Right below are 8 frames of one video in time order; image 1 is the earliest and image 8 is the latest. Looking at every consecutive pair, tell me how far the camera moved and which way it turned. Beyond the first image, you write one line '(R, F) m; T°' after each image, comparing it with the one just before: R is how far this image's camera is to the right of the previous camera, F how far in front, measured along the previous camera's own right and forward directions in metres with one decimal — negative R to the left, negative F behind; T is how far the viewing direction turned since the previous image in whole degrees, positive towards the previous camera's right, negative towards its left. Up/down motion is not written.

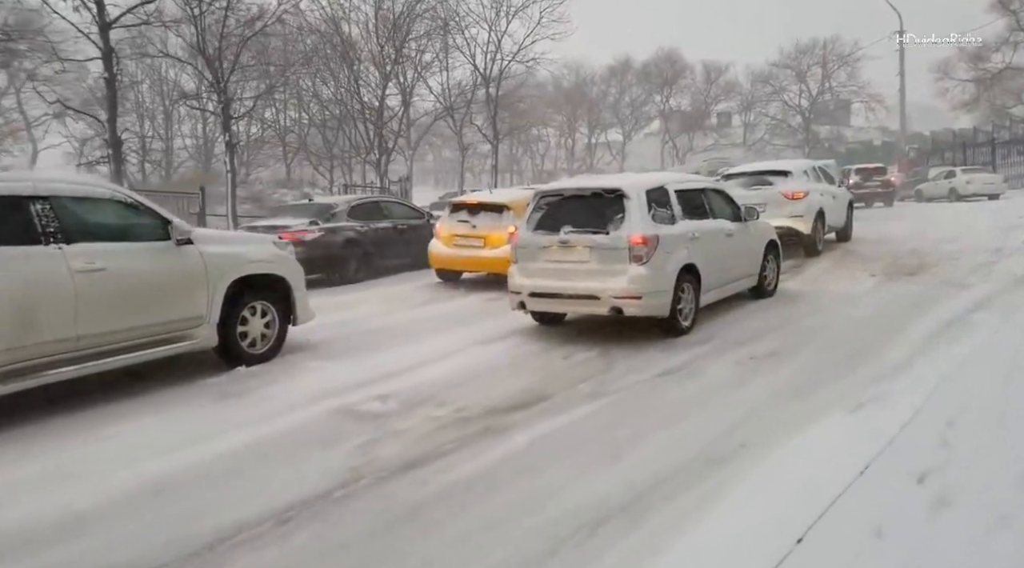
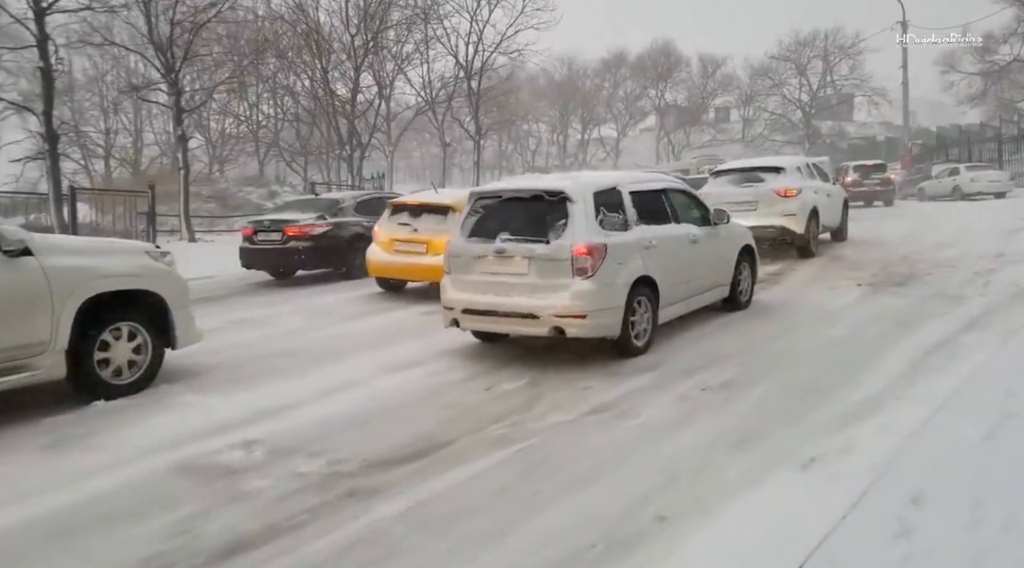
(+0.6, +0.9) m; 0°
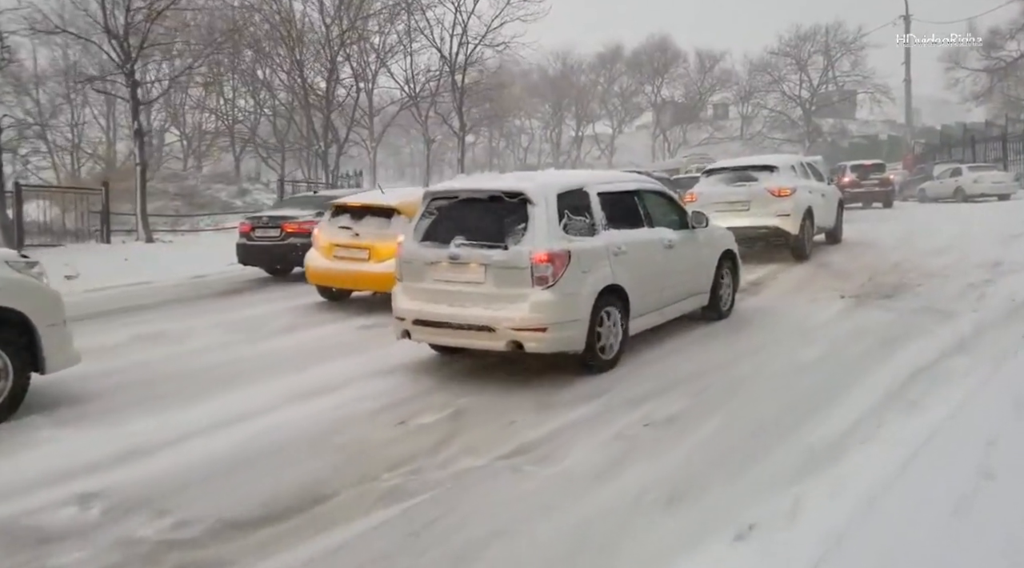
(+0.5, +0.7) m; 0°
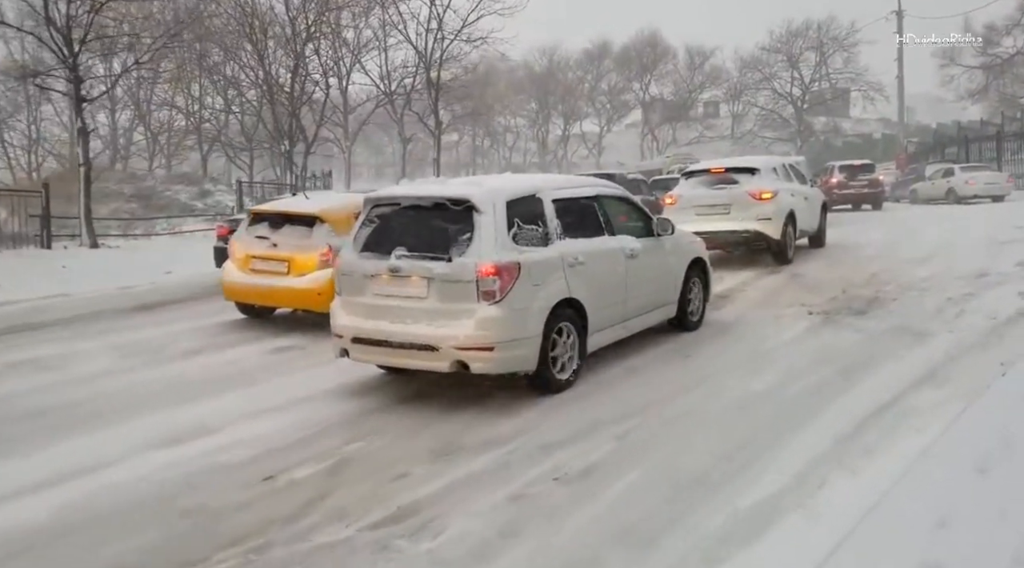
(+0.6, +0.7) m; 0°
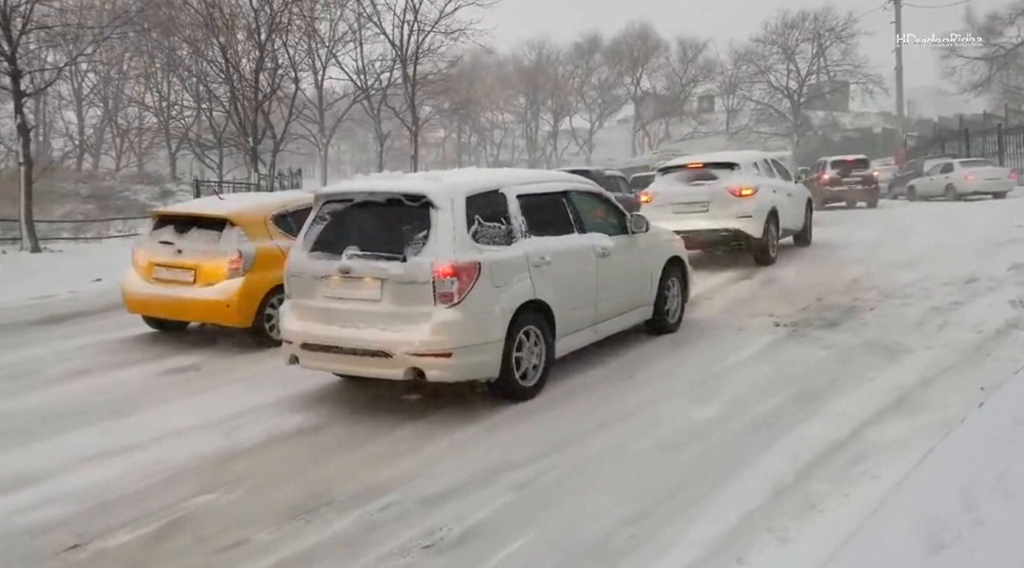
(+0.6, +0.8) m; 0°
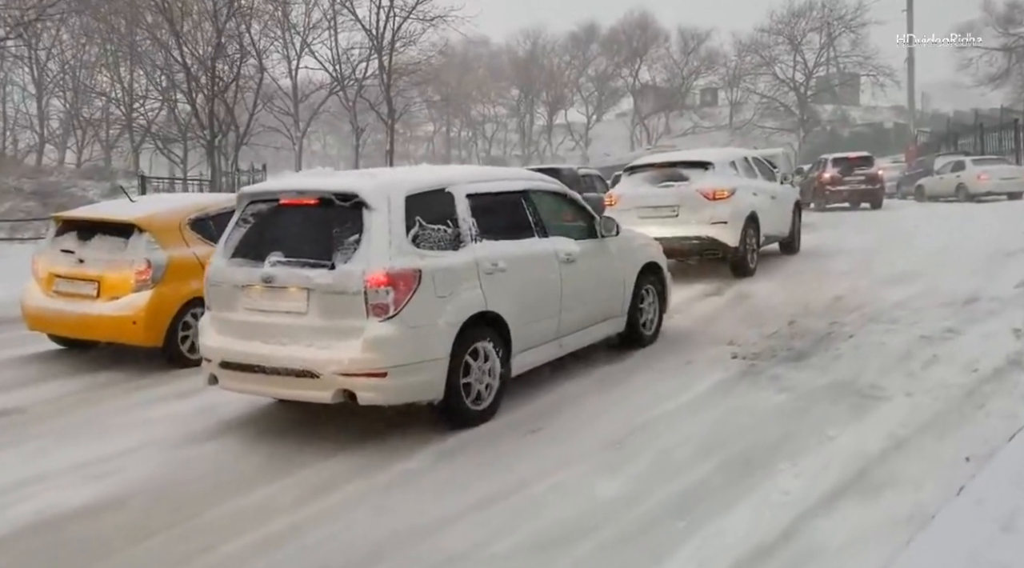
(+0.8, +1.1) m; -1°
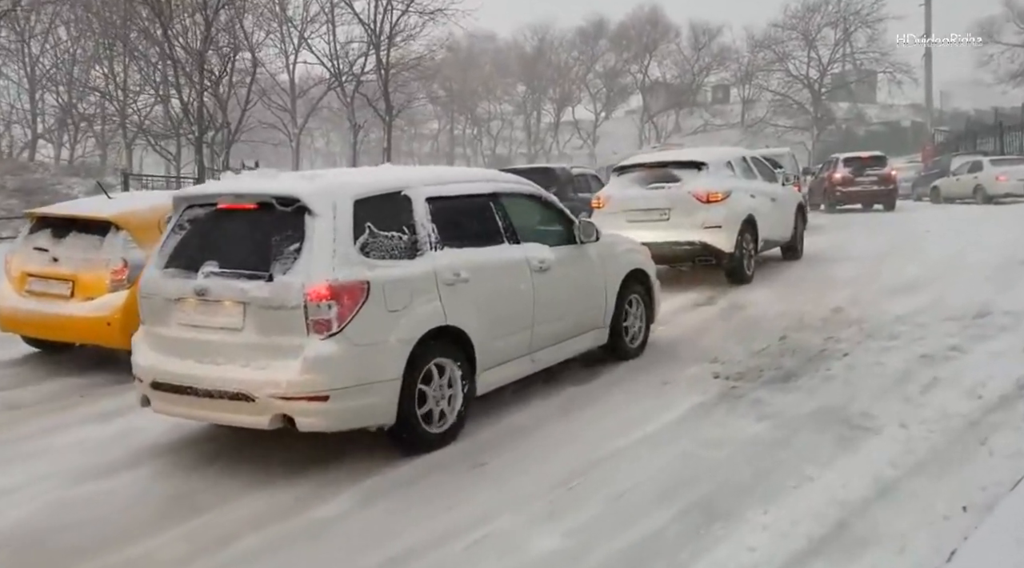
(+0.3, +0.5) m; -1°
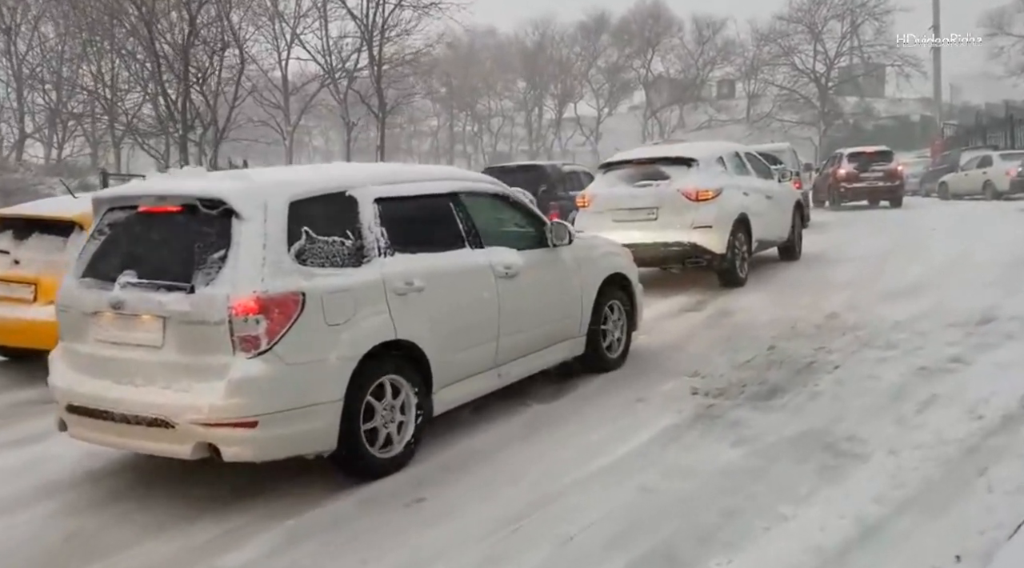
(+0.3, +0.5) m; -1°
